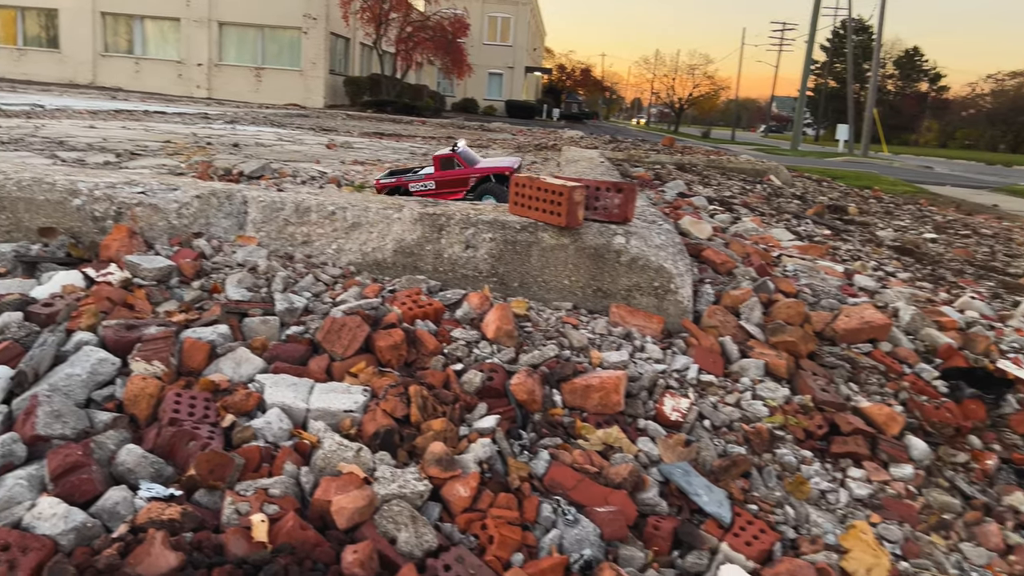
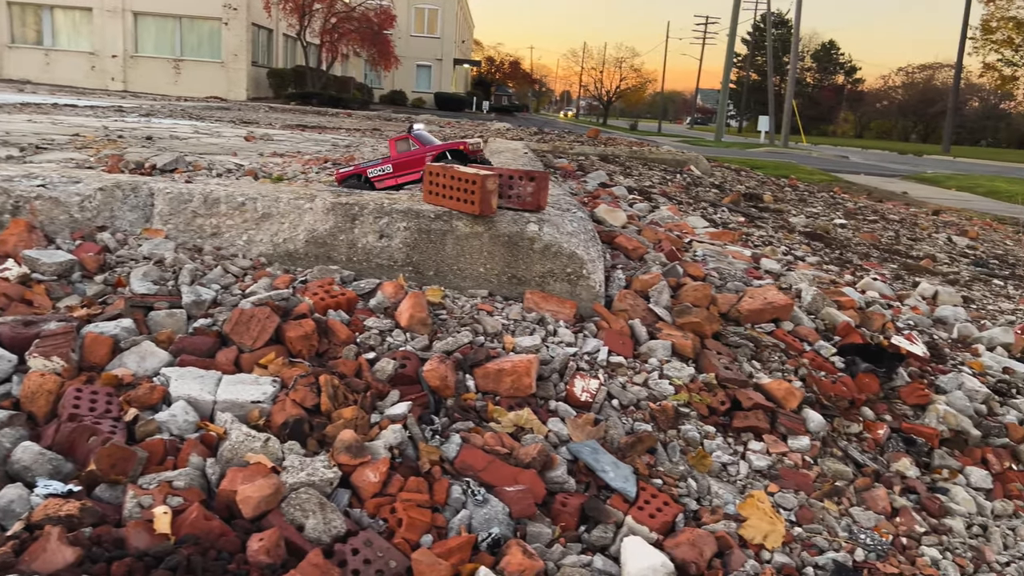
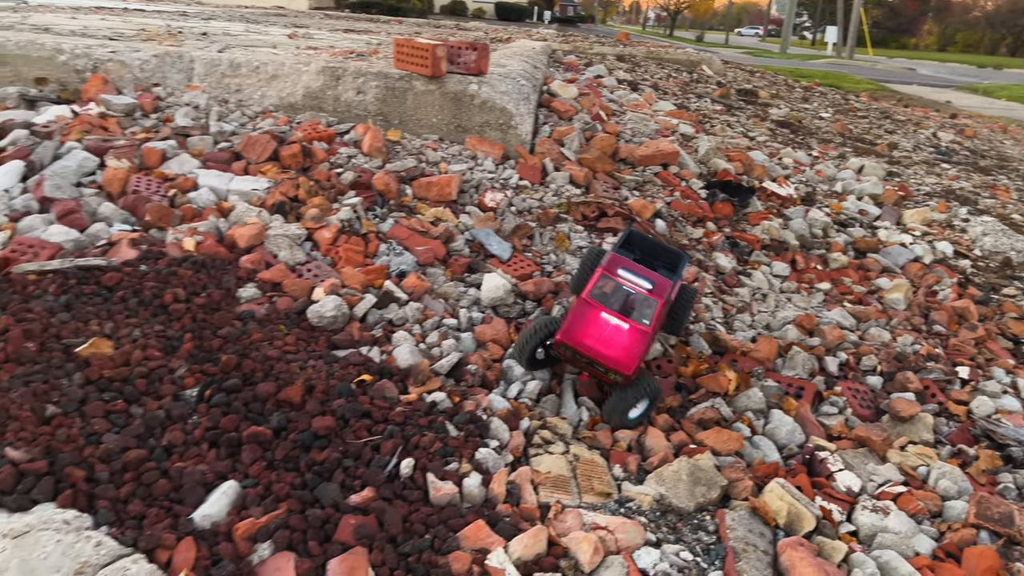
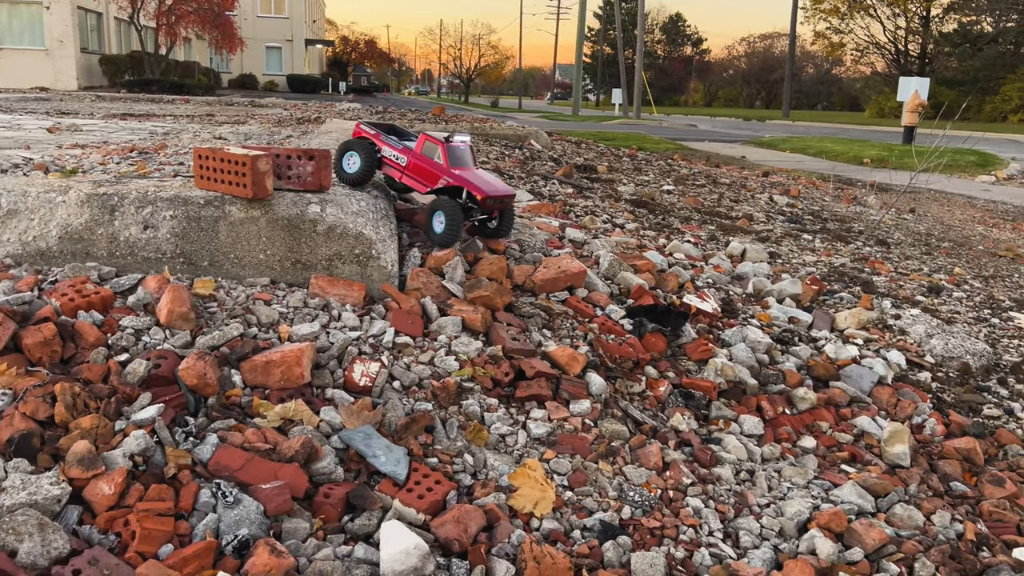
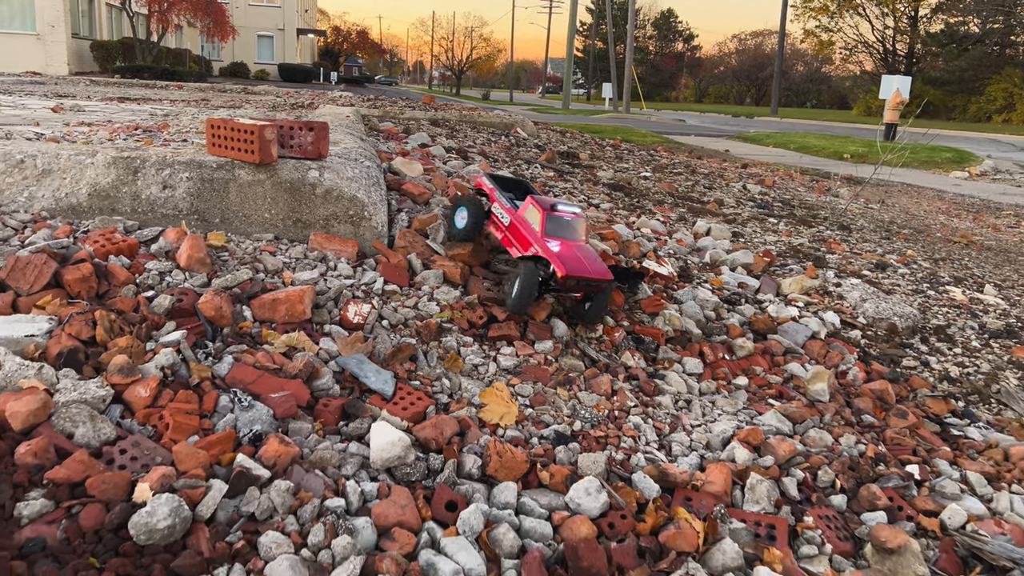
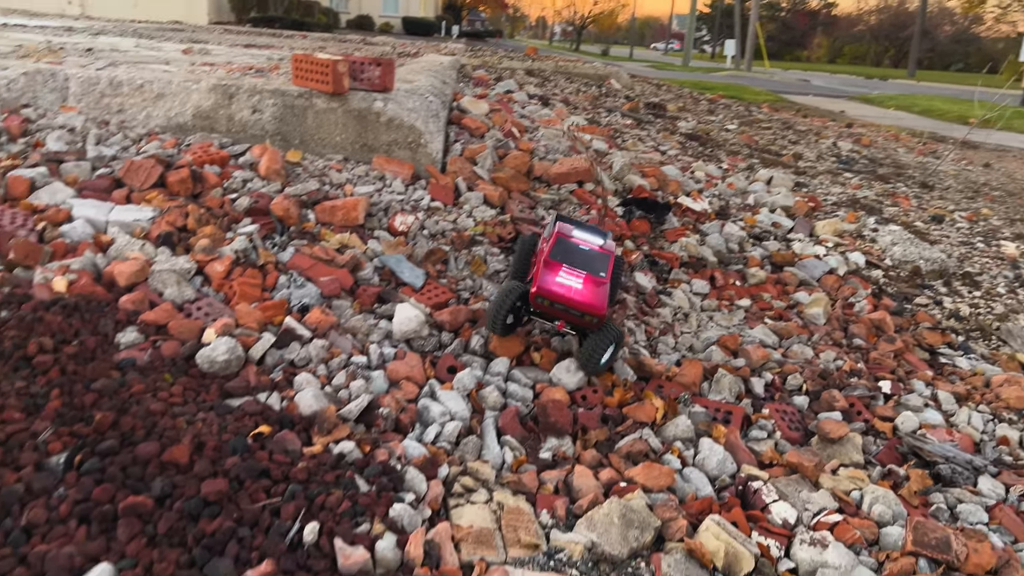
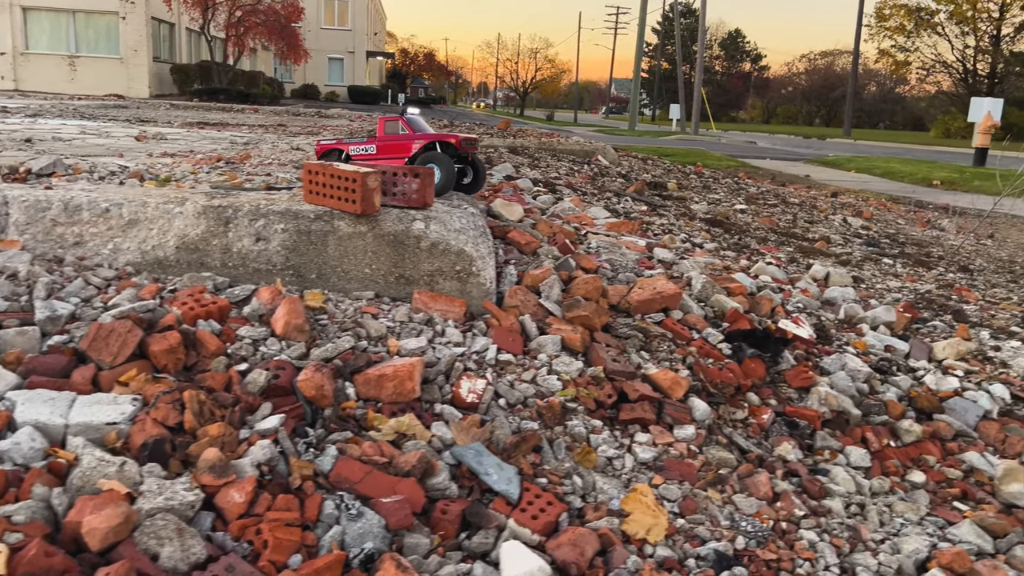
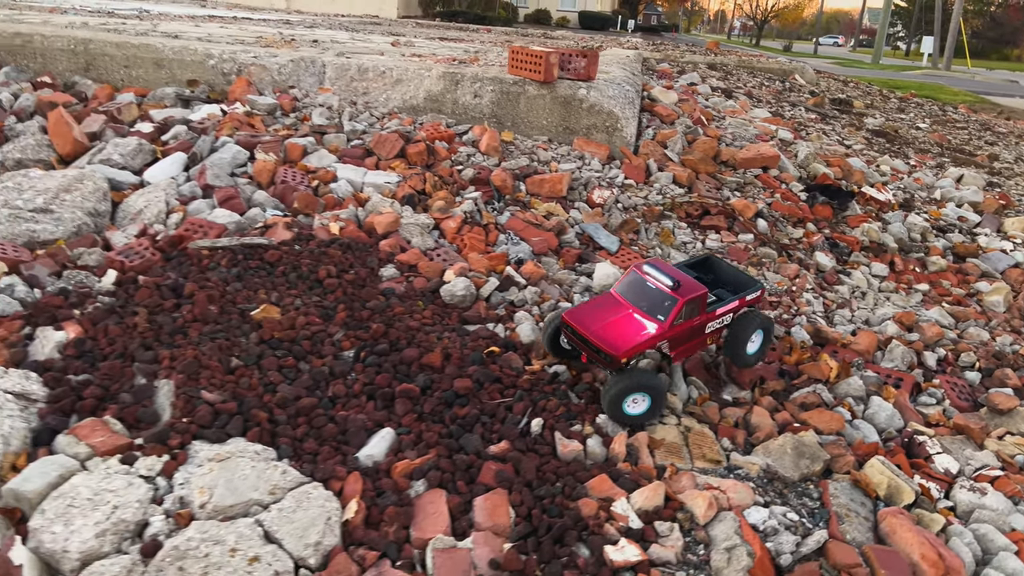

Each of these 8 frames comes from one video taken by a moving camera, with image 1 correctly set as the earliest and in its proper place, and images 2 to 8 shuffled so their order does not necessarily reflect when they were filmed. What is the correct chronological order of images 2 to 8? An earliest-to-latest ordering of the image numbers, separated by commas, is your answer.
2, 7, 4, 5, 6, 3, 8
